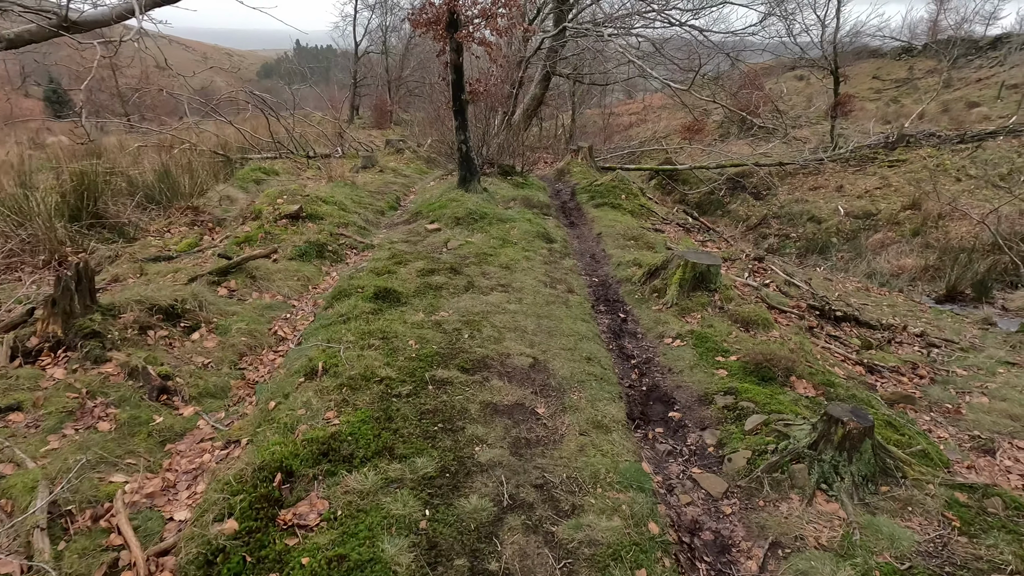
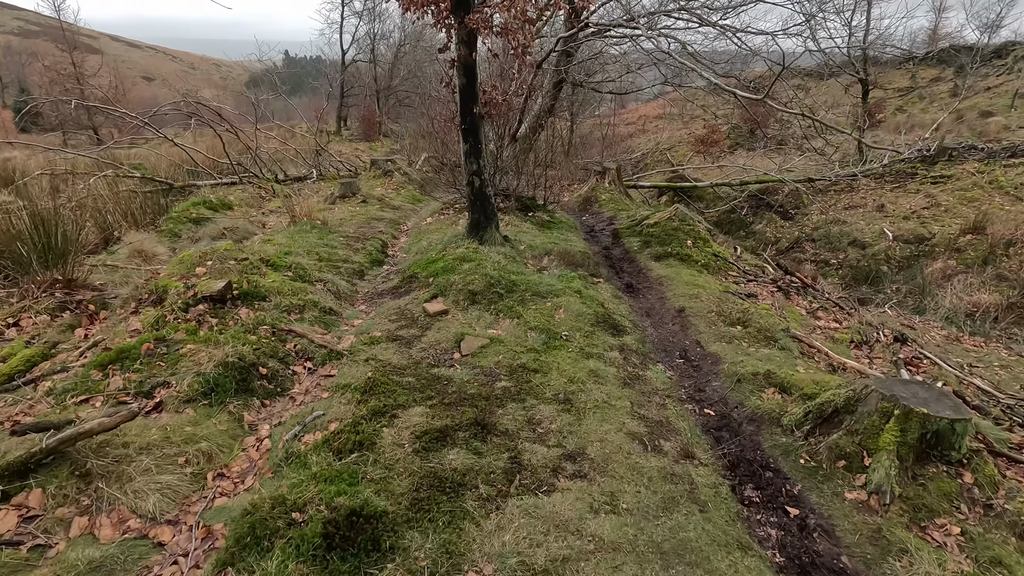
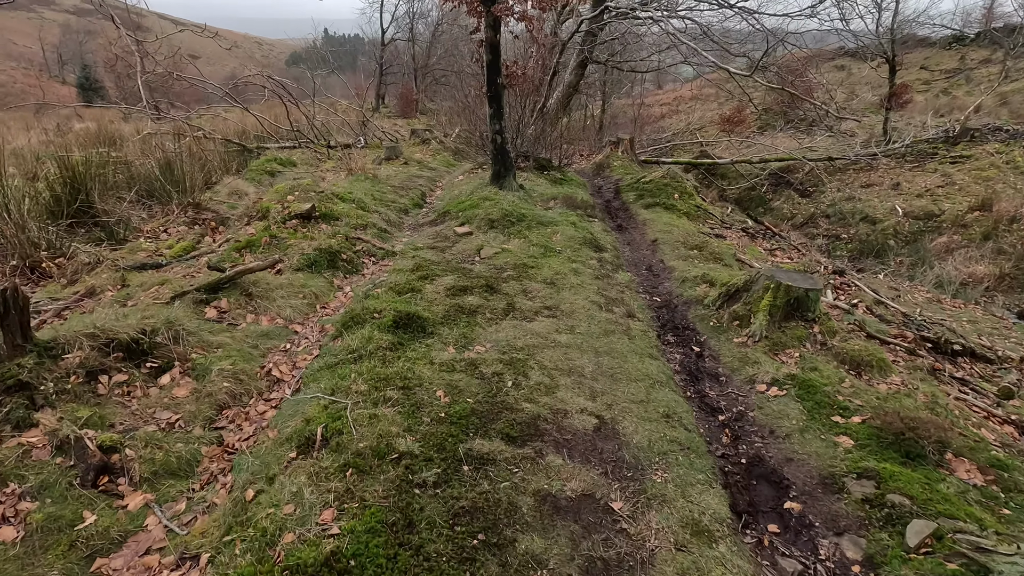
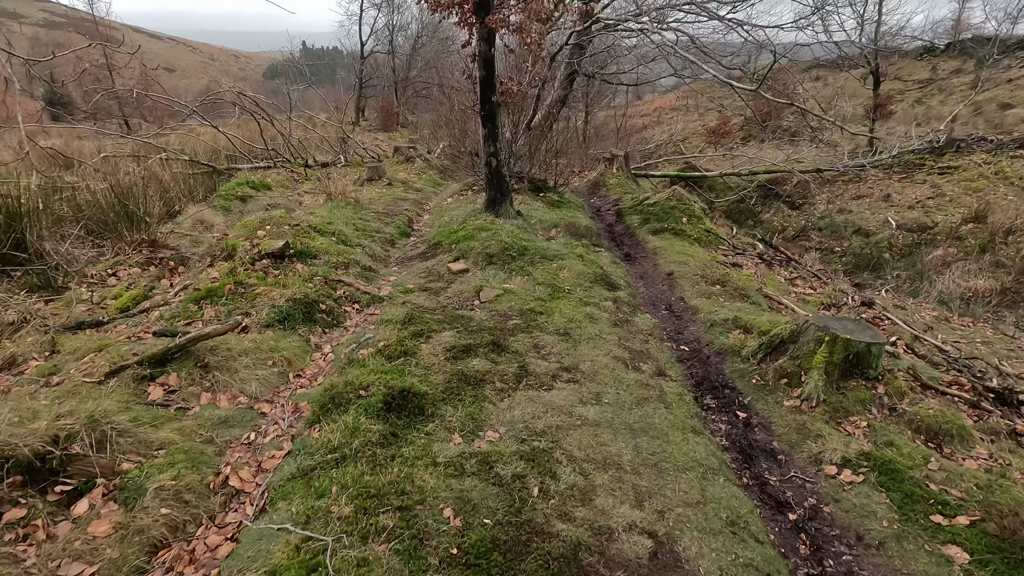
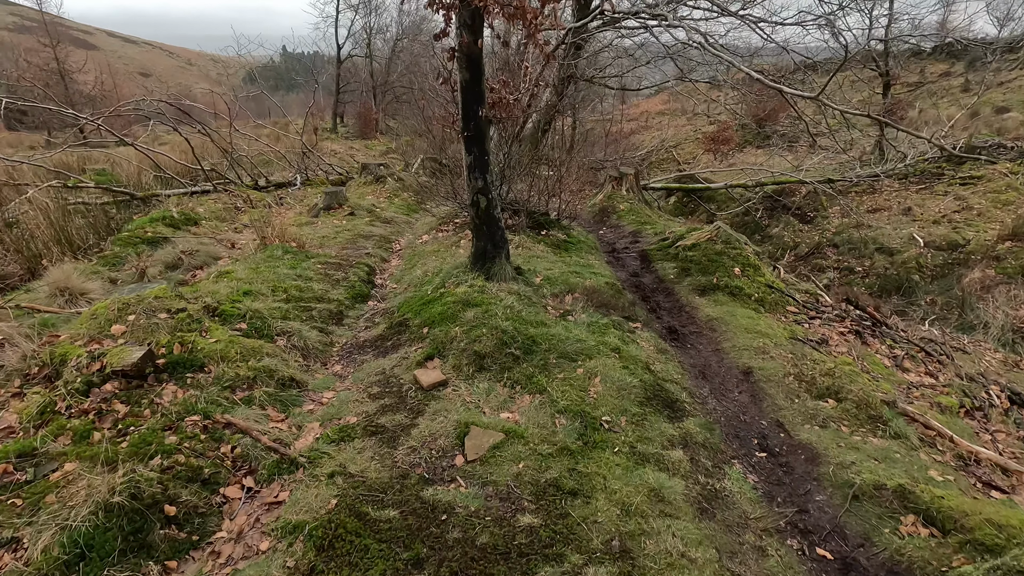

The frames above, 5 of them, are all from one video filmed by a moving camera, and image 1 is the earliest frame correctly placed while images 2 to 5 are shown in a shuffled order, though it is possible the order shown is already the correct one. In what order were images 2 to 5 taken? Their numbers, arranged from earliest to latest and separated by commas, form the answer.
3, 4, 2, 5
